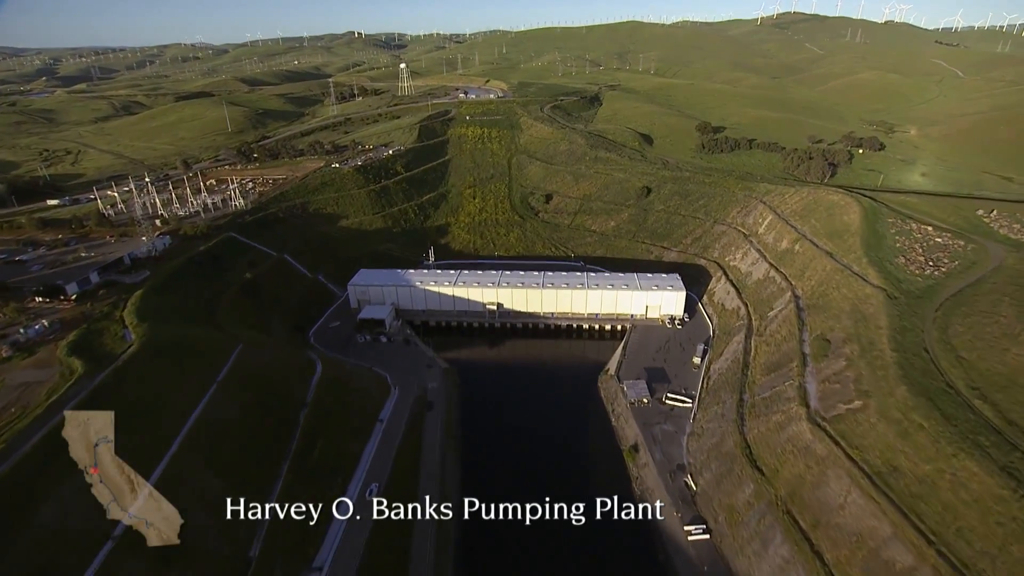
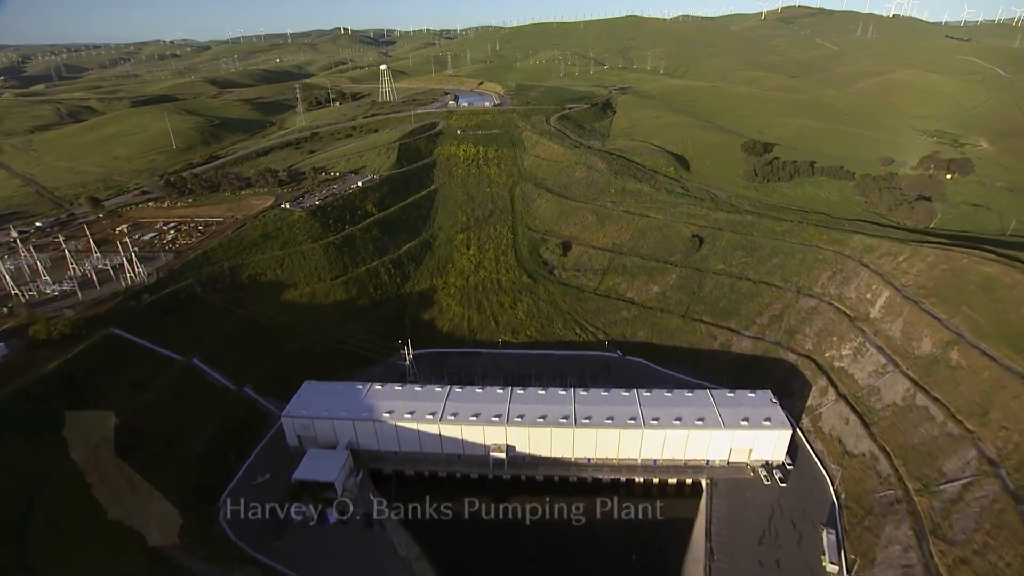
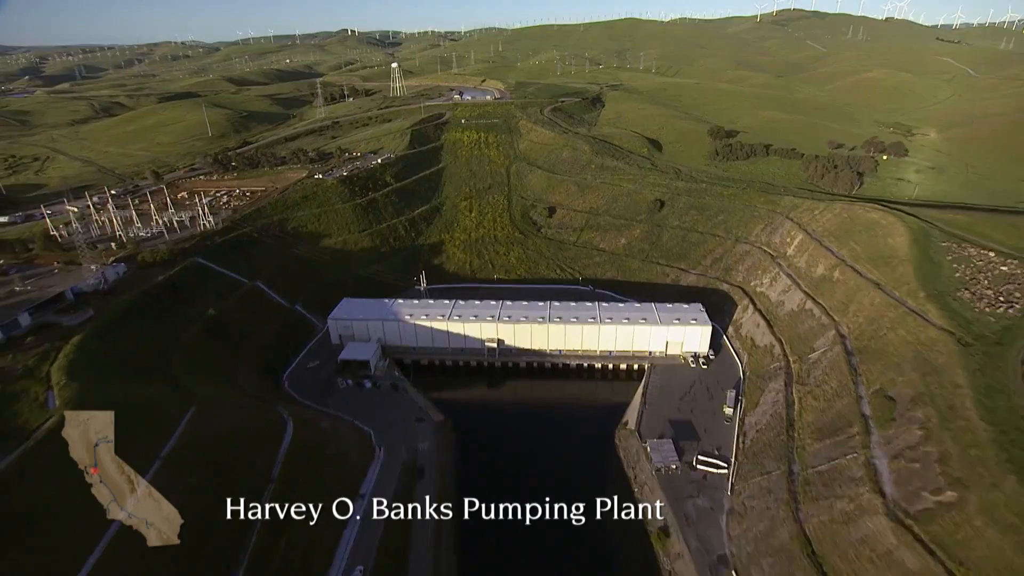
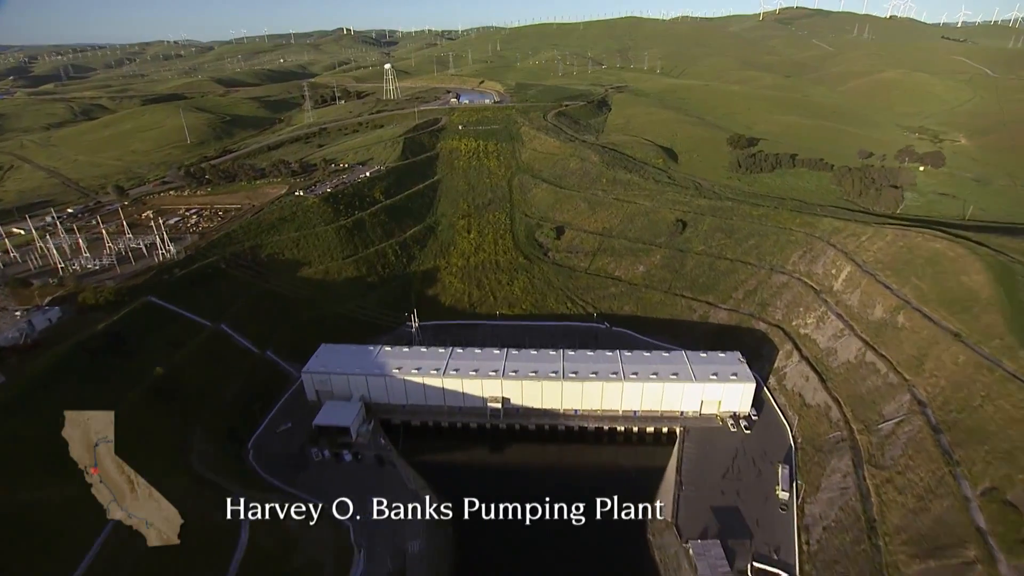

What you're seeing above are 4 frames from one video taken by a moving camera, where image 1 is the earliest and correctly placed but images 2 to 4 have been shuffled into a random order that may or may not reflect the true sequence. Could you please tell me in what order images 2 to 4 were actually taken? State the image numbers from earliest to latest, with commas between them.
3, 4, 2
